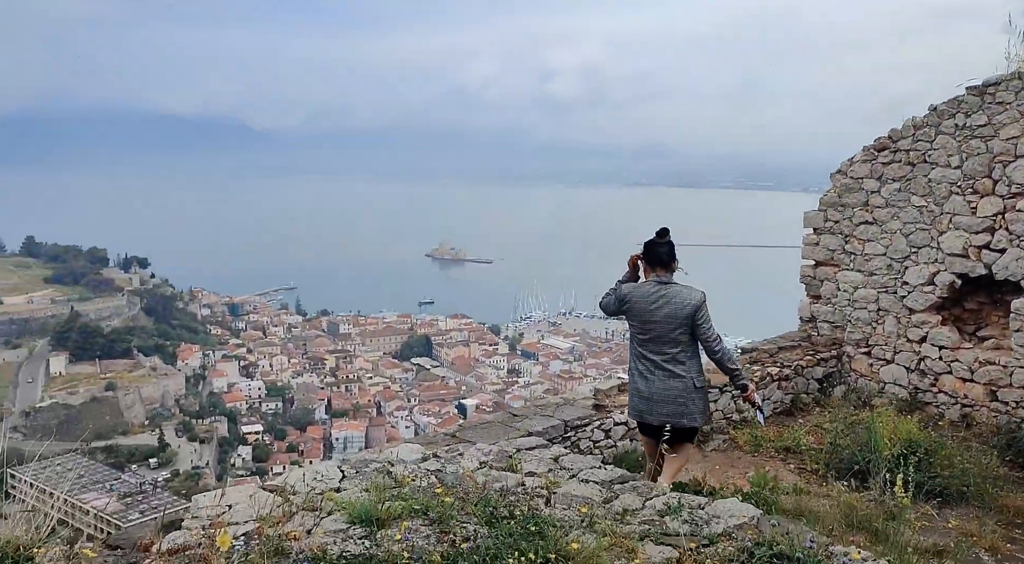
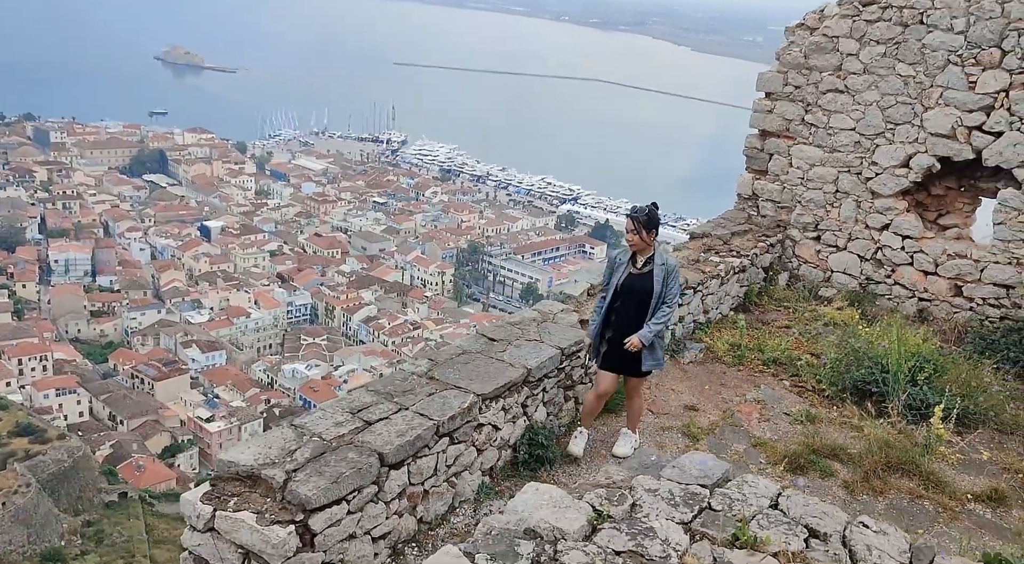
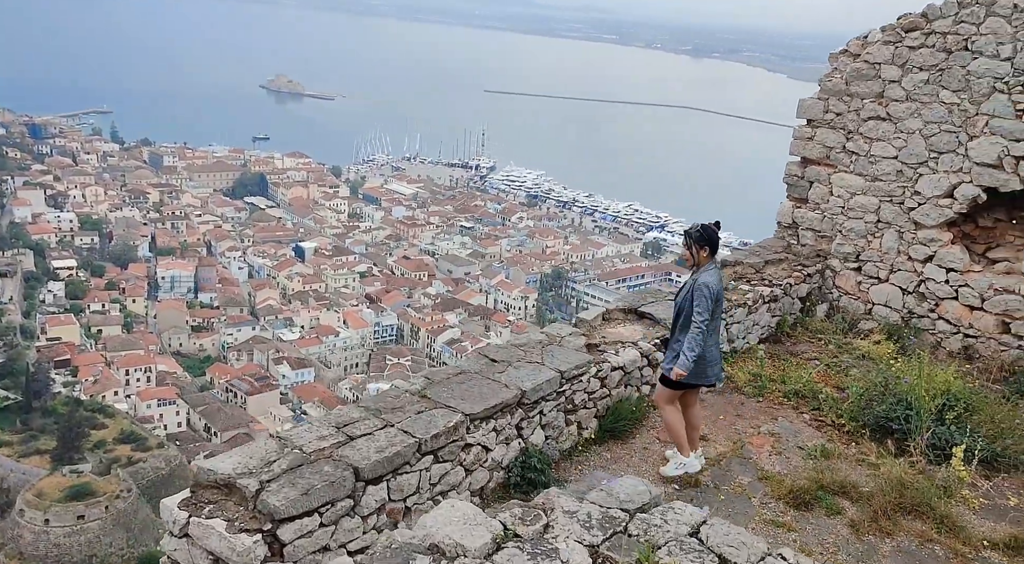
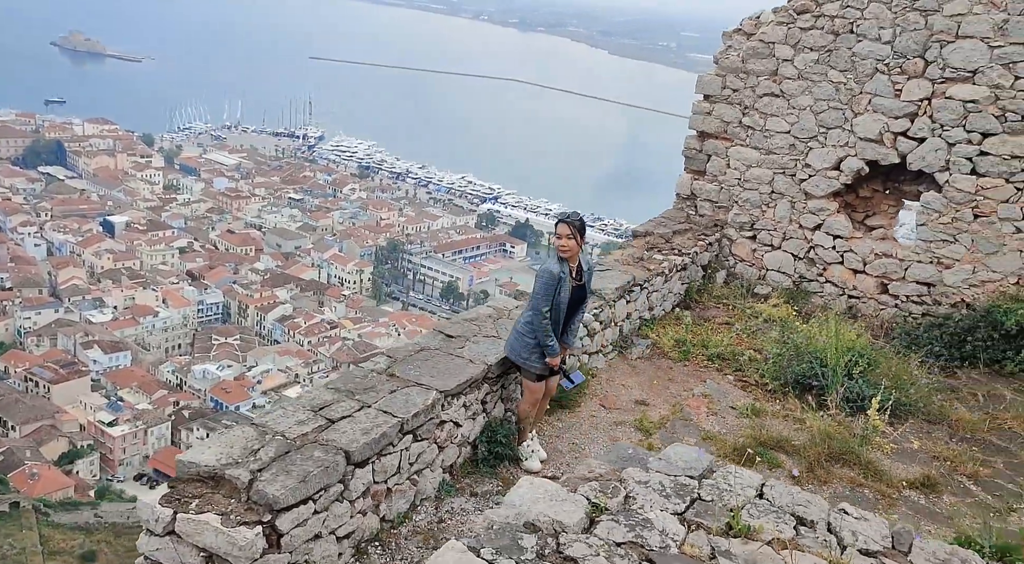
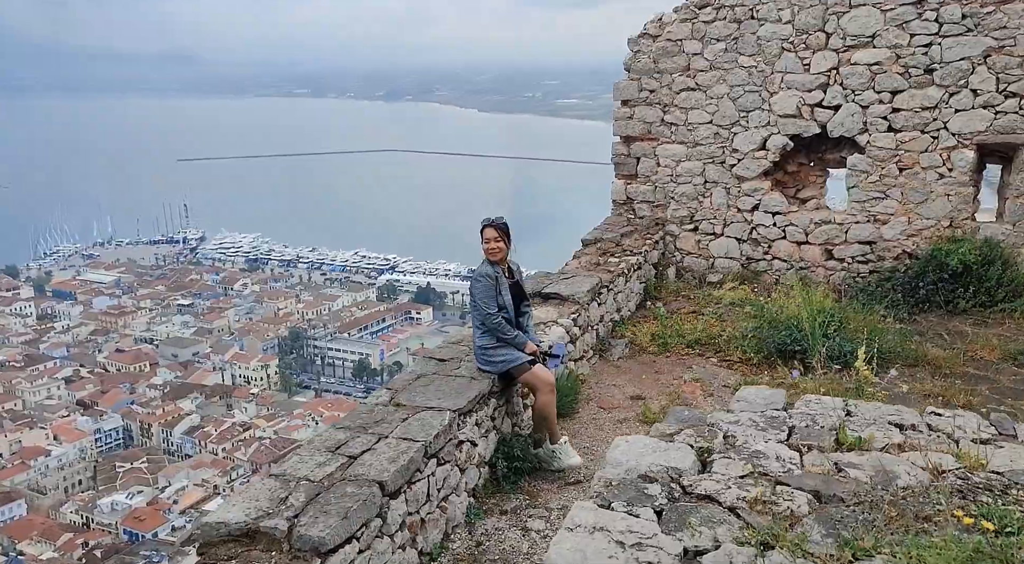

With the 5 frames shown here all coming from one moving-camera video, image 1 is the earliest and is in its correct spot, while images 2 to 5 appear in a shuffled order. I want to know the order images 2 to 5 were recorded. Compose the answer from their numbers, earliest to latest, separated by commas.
3, 2, 4, 5
